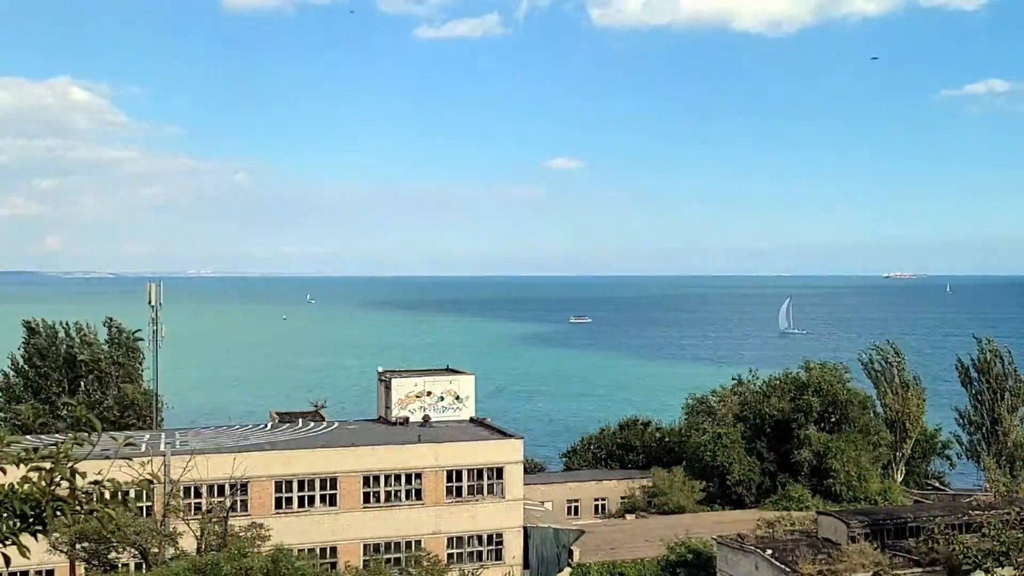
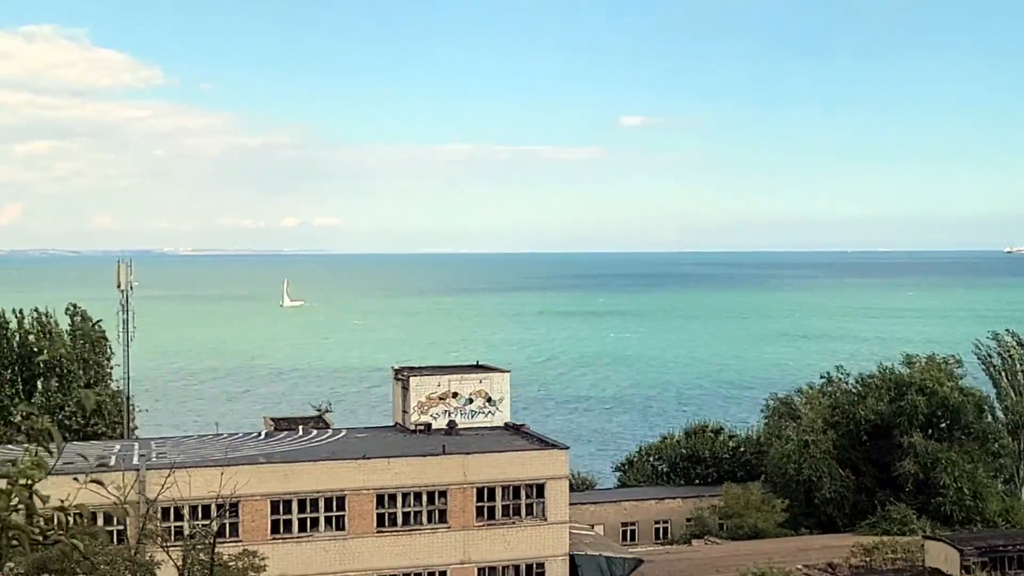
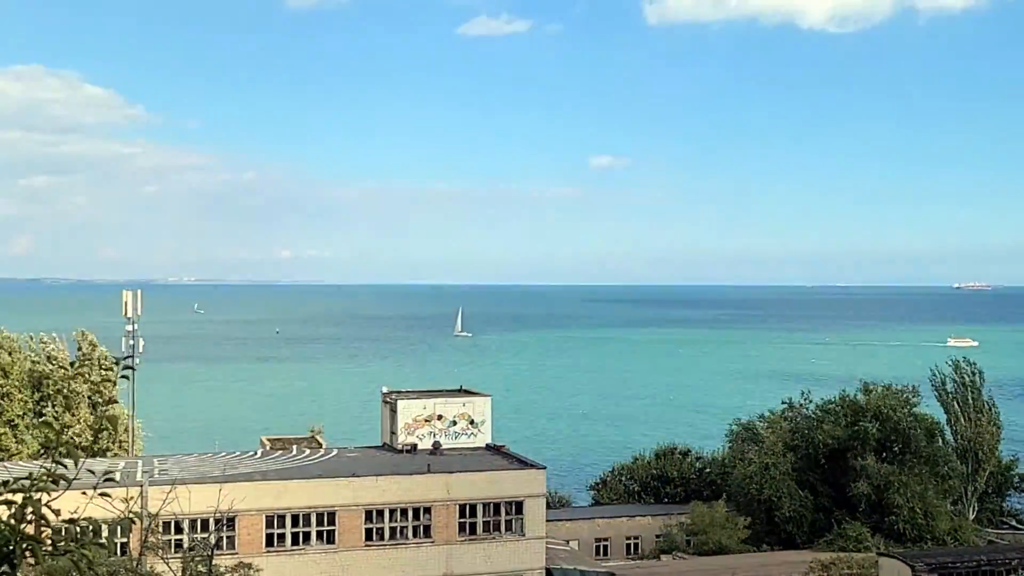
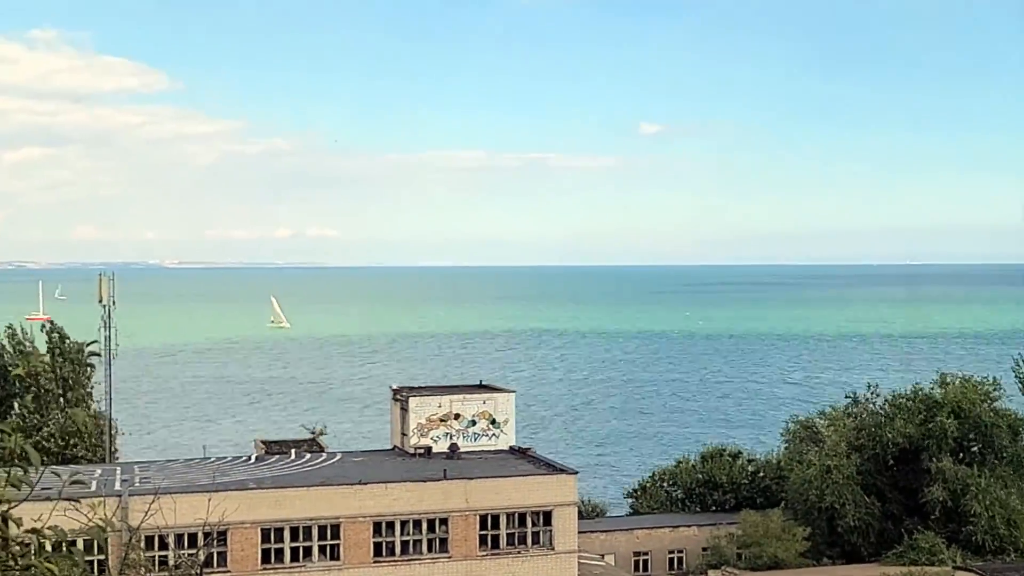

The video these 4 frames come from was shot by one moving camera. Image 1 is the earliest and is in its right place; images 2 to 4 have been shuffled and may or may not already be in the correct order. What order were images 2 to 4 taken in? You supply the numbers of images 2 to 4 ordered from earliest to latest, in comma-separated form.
3, 2, 4
